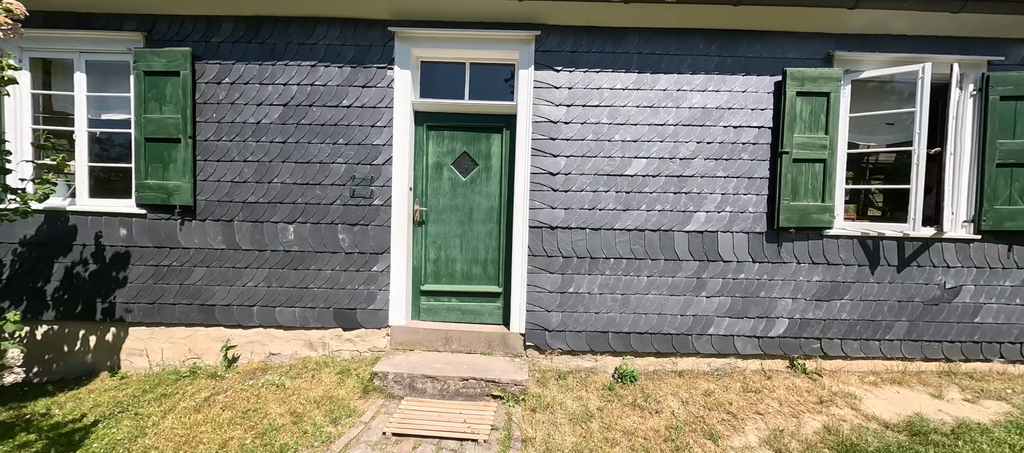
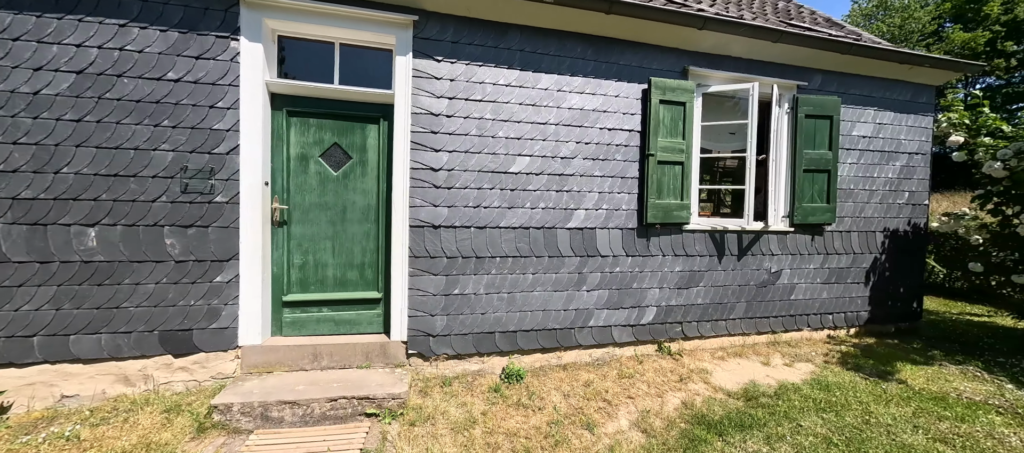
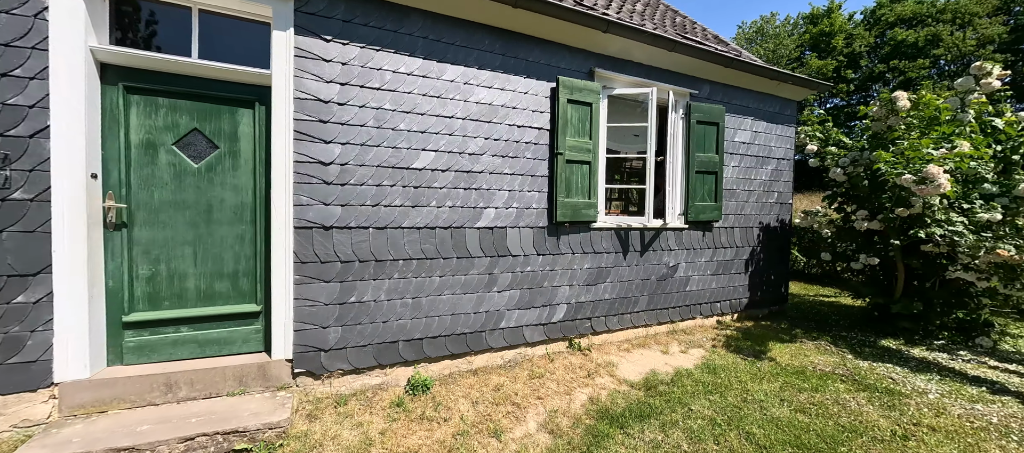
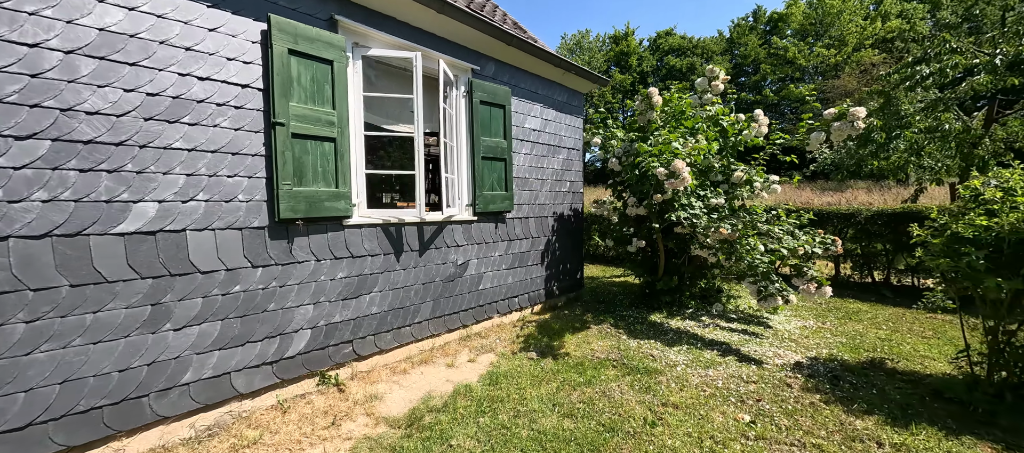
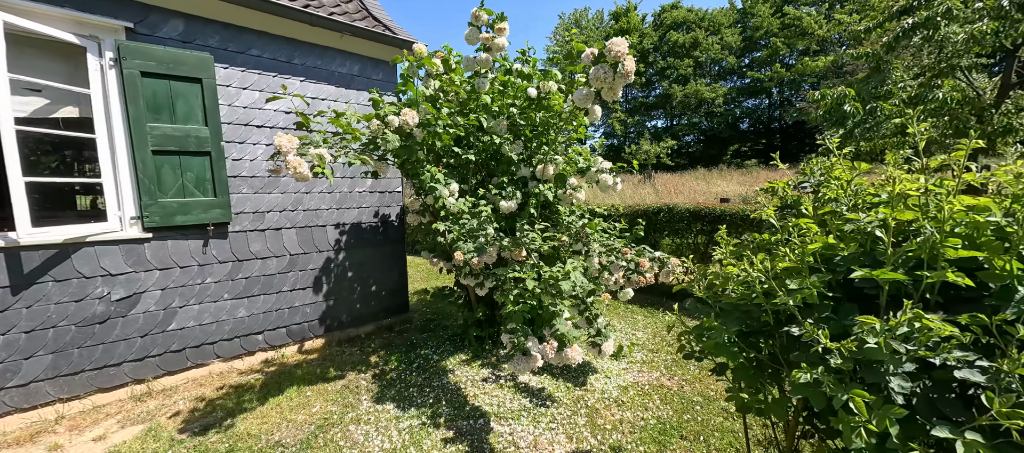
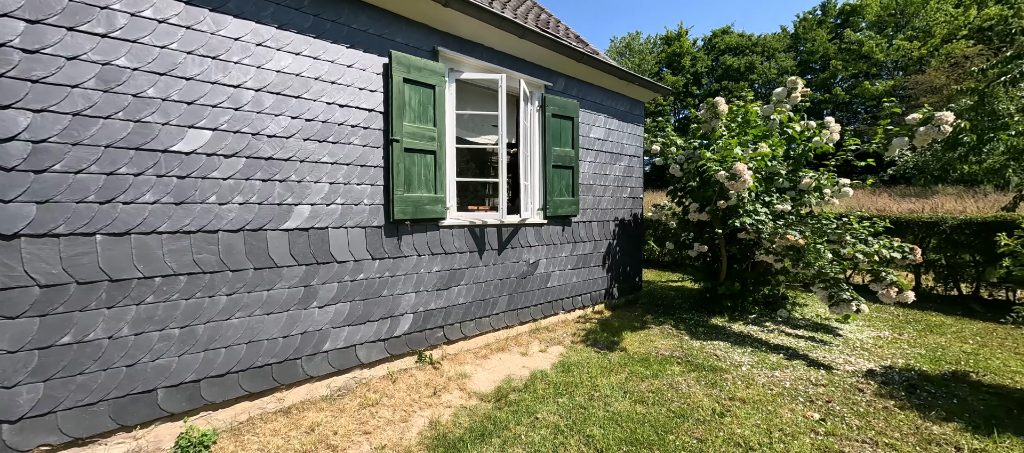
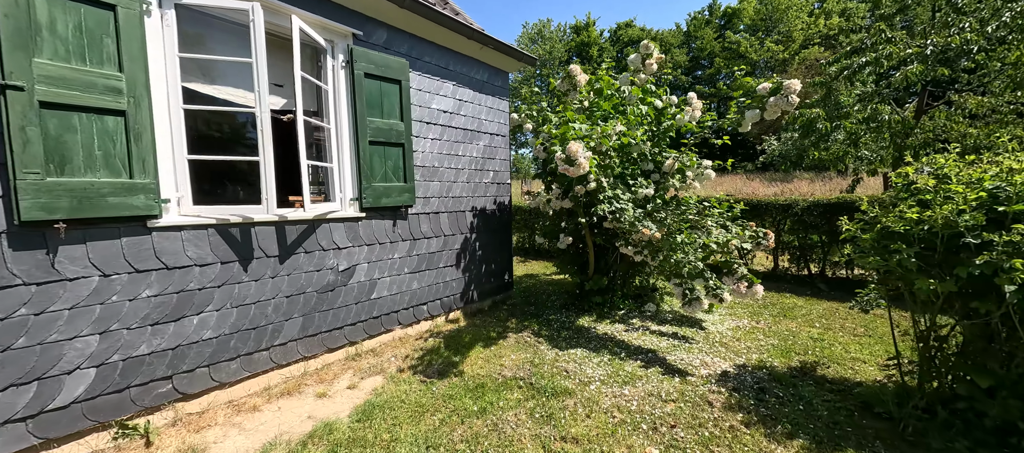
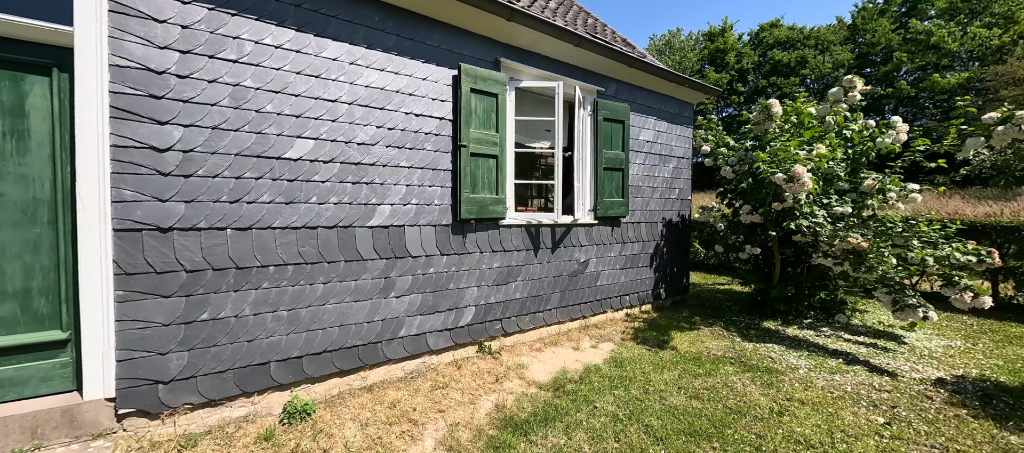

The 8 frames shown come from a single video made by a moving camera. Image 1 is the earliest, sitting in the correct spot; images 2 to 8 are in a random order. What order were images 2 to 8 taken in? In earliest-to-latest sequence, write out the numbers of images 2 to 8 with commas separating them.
2, 3, 8, 6, 4, 7, 5
